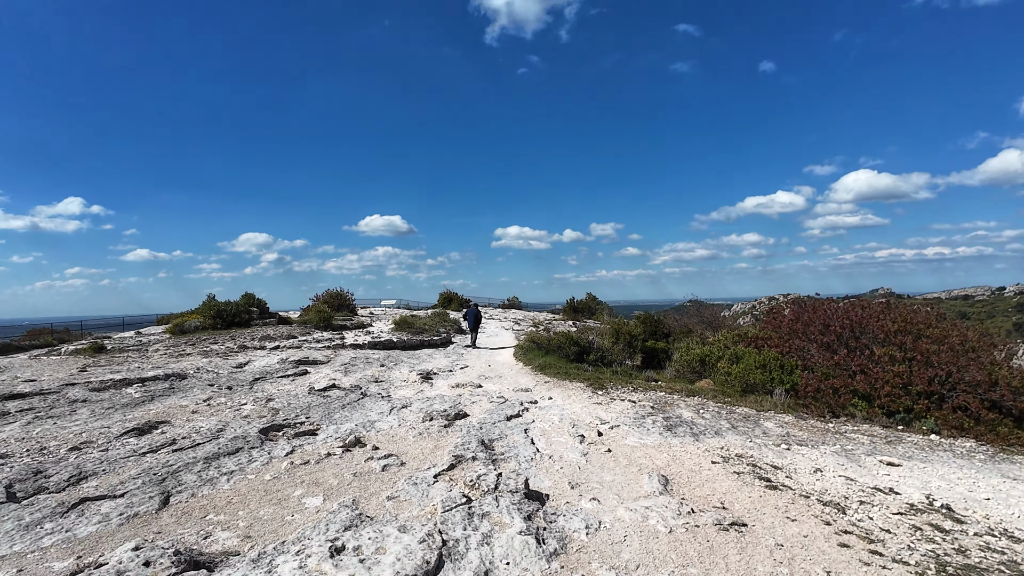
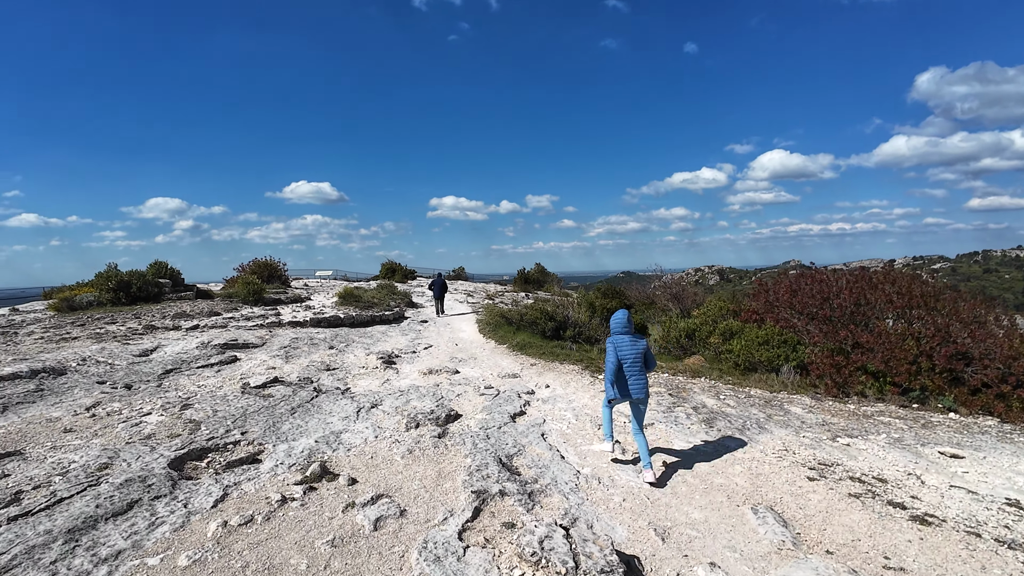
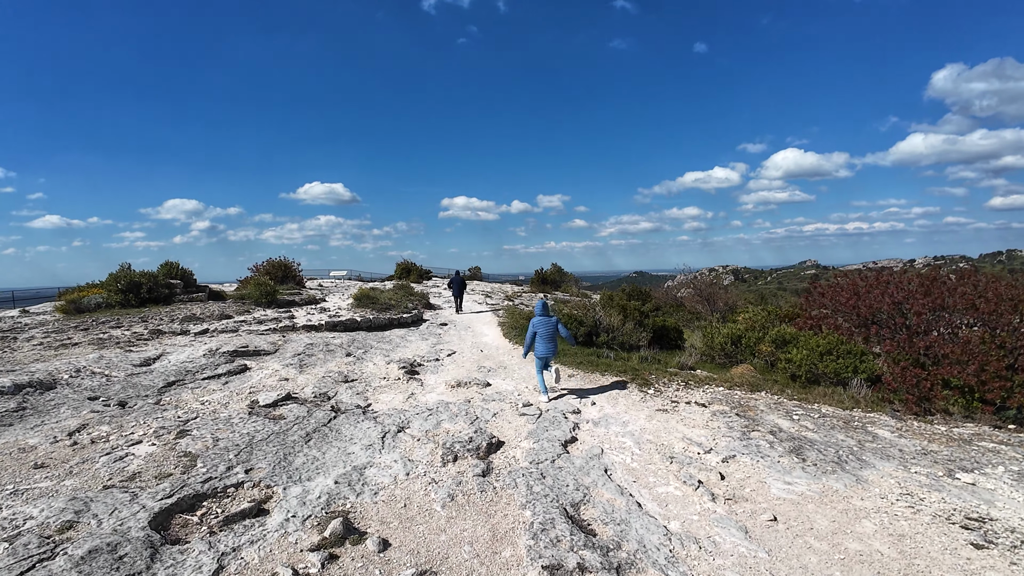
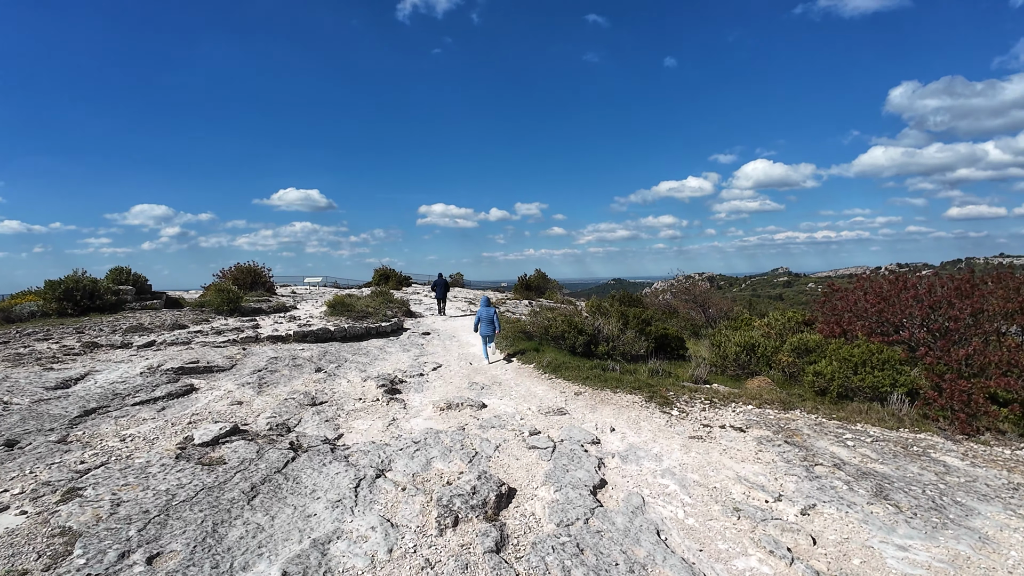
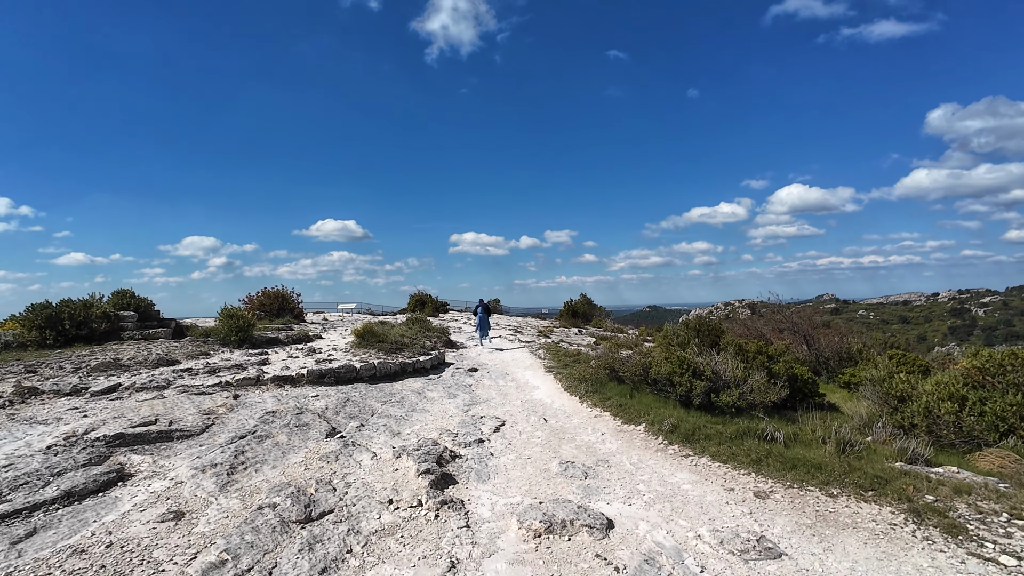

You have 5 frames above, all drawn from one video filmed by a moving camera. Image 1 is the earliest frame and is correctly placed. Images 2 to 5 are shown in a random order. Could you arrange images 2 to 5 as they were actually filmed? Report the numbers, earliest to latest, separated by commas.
2, 3, 4, 5
